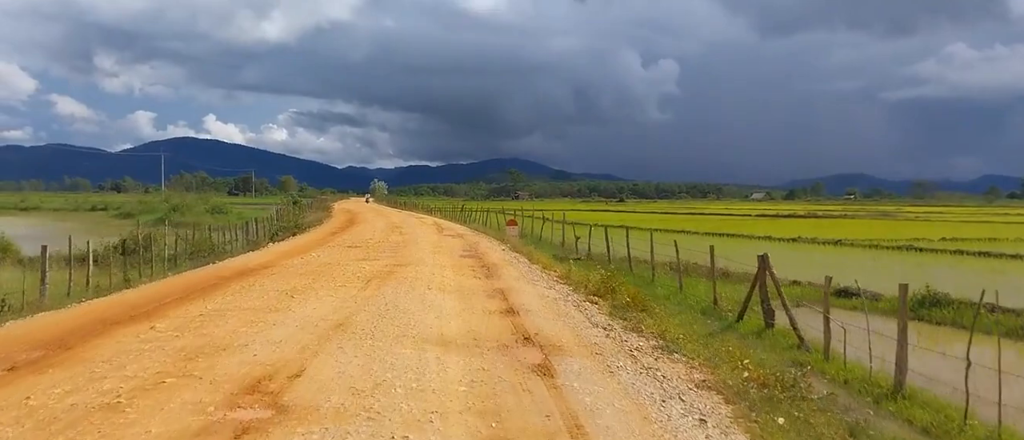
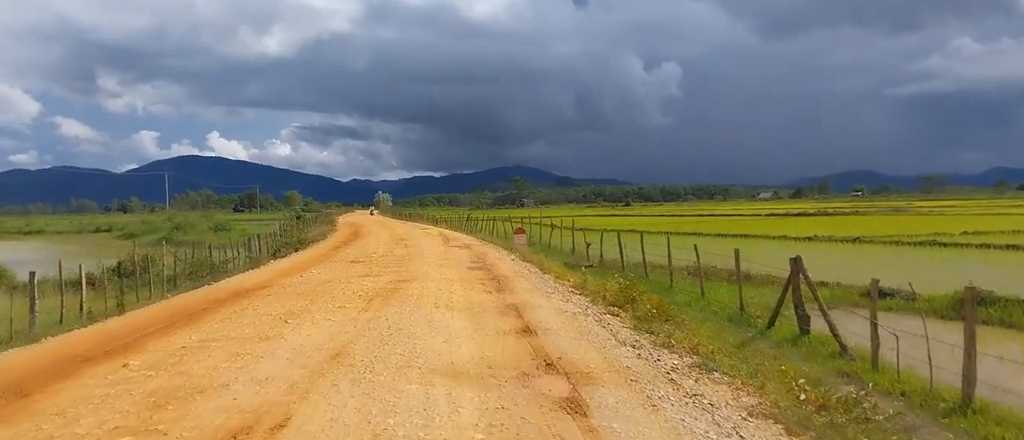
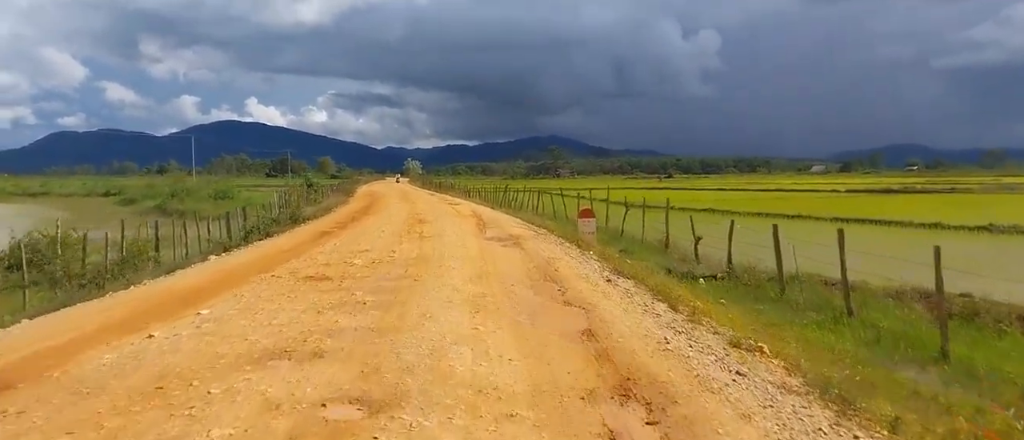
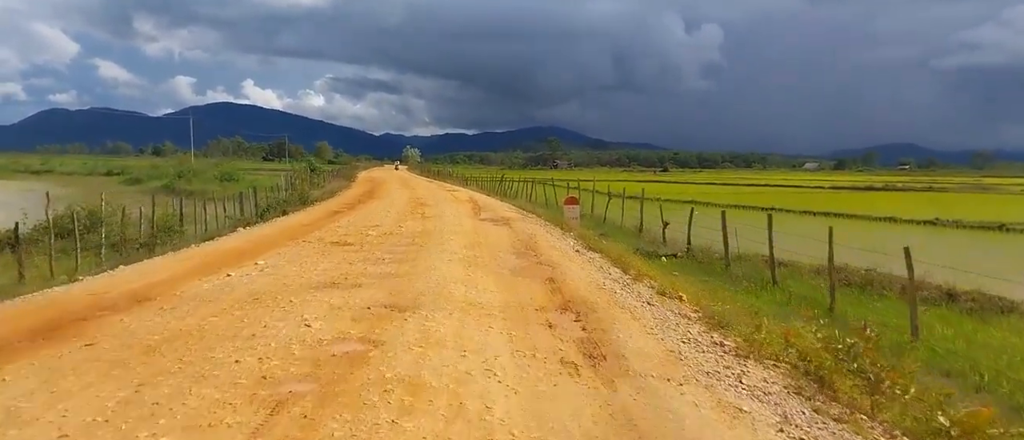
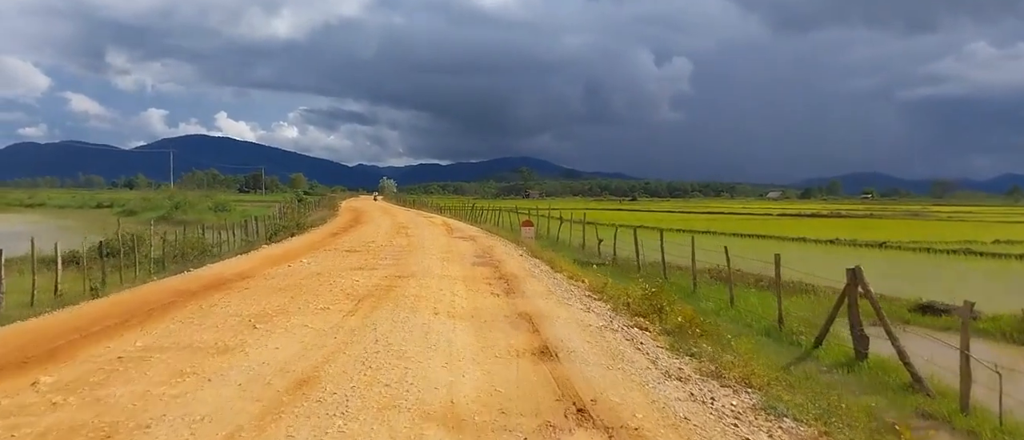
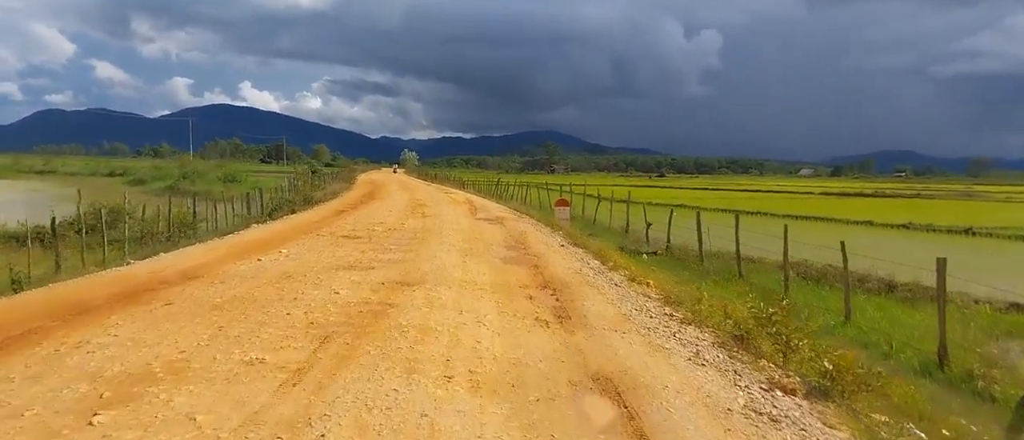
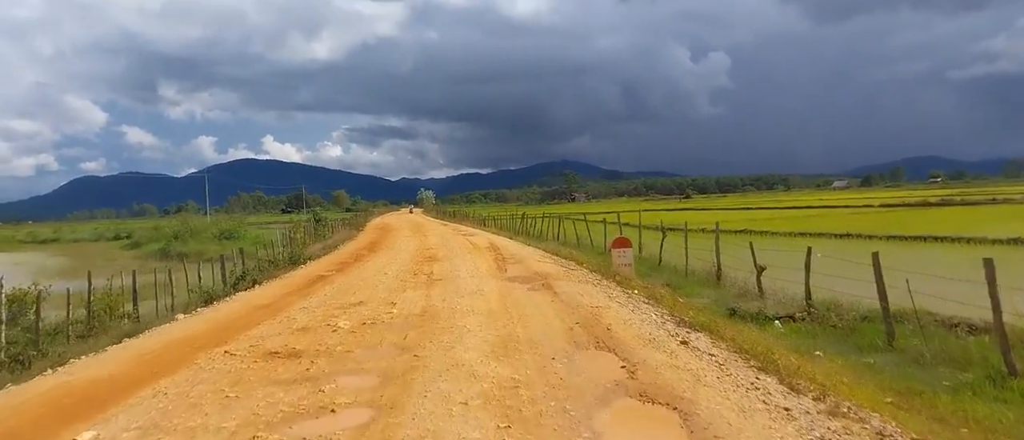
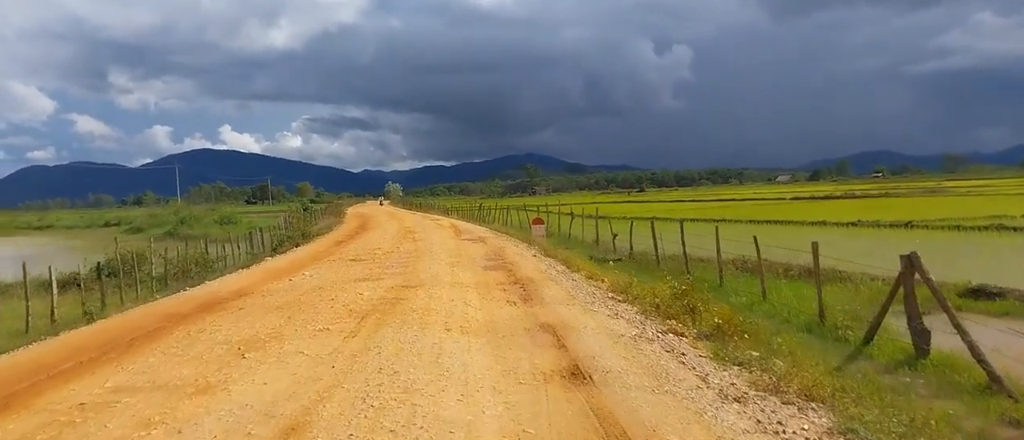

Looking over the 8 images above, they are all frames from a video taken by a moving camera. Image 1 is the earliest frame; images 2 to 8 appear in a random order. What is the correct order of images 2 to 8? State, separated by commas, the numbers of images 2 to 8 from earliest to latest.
2, 5, 8, 6, 4, 3, 7
